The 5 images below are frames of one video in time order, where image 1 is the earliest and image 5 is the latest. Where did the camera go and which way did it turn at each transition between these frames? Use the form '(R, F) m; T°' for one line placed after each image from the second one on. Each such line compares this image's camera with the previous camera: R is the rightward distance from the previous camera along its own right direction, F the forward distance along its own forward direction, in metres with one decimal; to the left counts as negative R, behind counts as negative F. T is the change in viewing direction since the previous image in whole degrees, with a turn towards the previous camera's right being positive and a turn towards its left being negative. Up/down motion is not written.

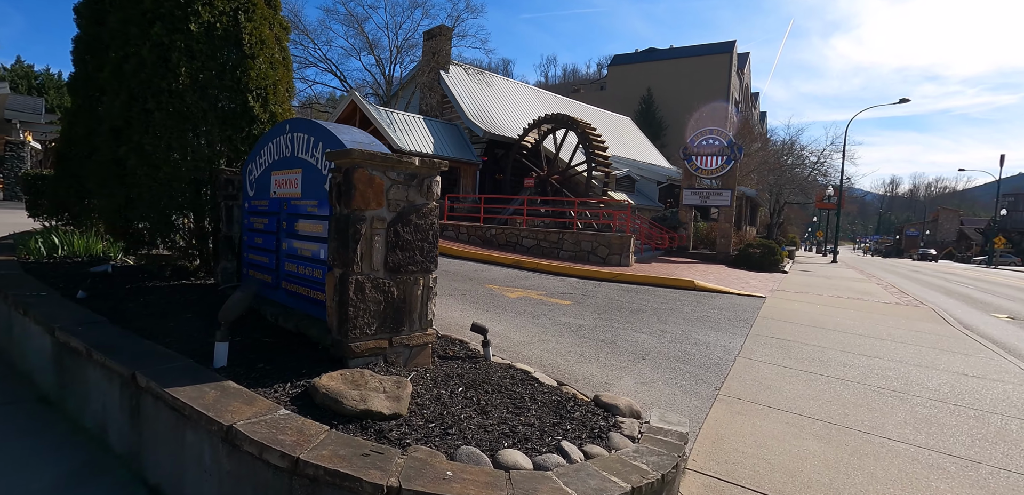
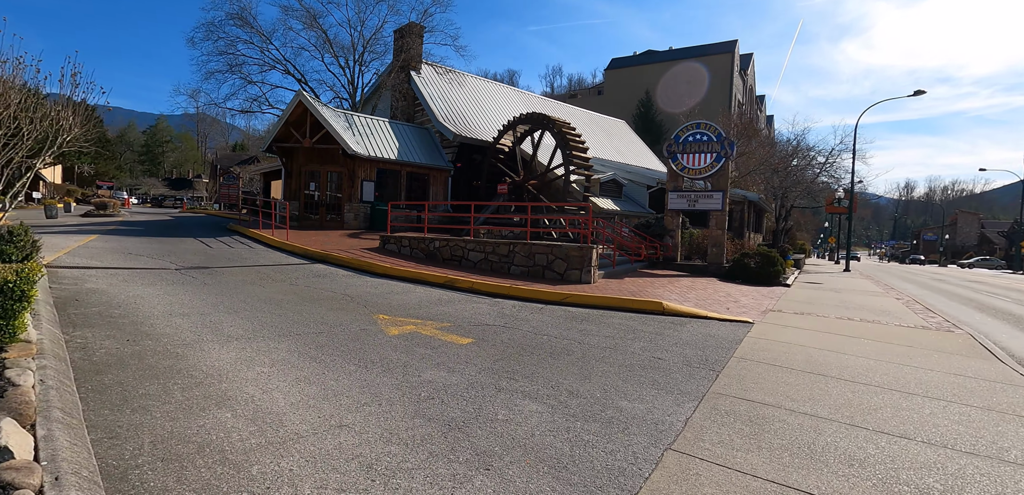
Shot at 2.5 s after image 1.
(+1.5, +2.2) m; -1°
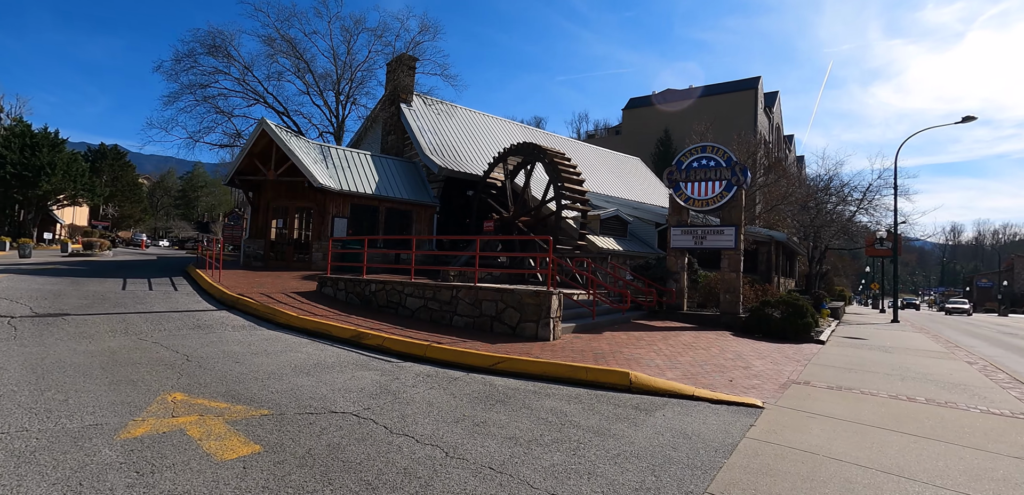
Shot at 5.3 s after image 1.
(+1.5, +2.5) m; -3°
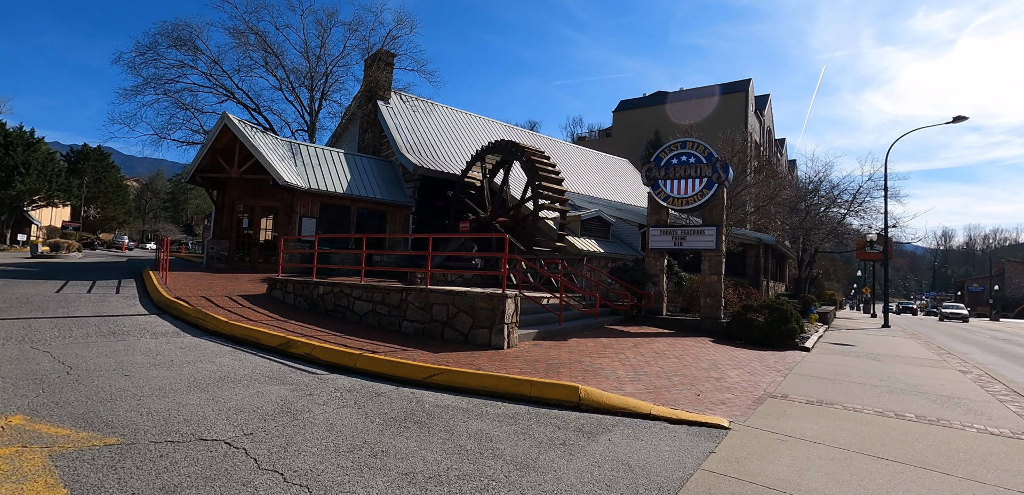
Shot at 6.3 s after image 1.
(+0.6, +0.8) m; +1°
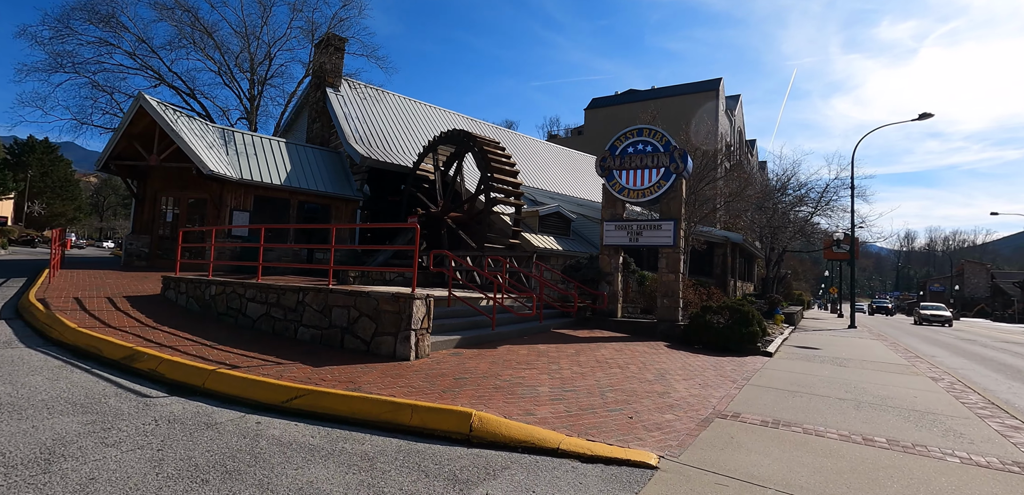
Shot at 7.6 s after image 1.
(+0.8, +1.1) m; +3°
